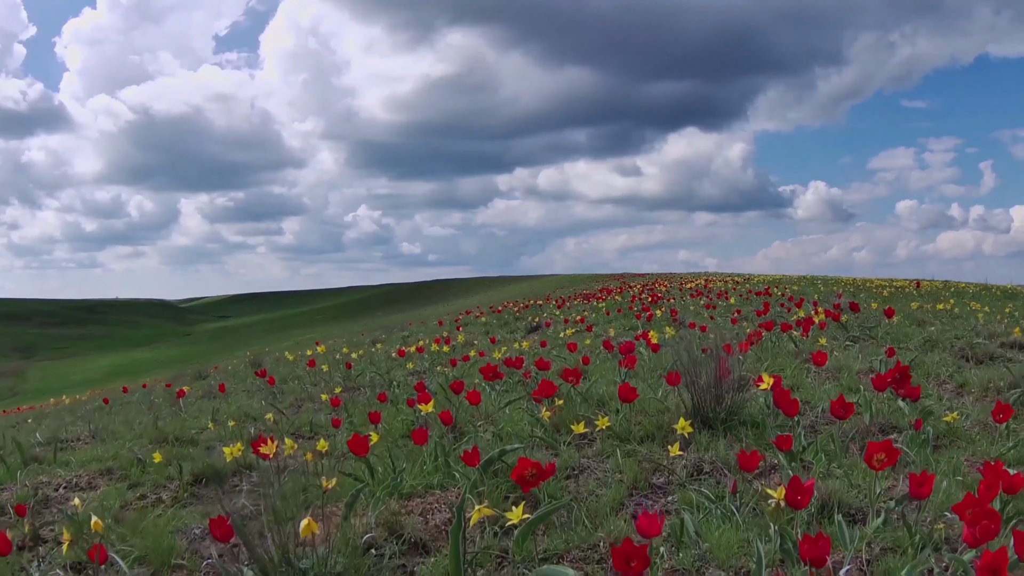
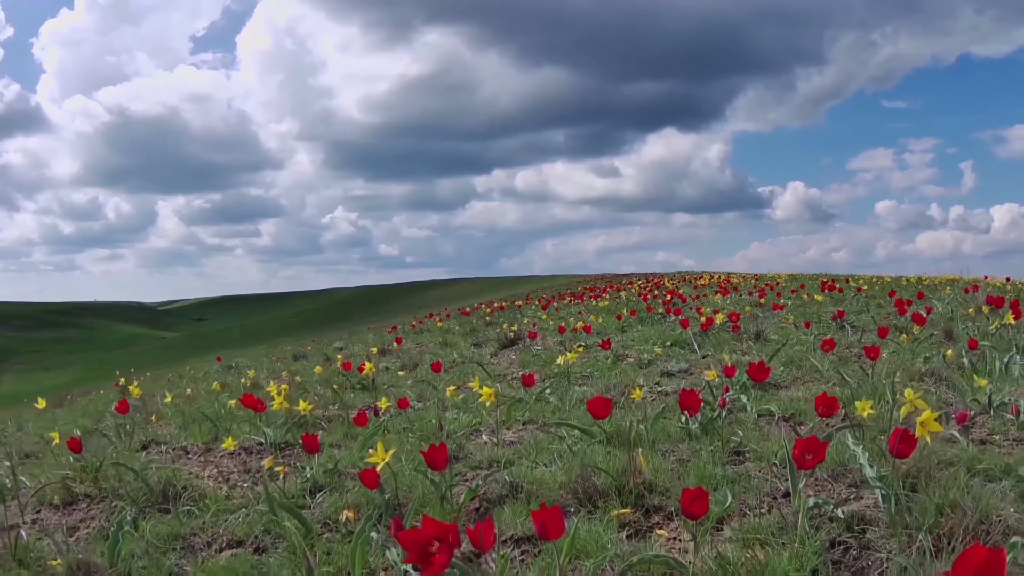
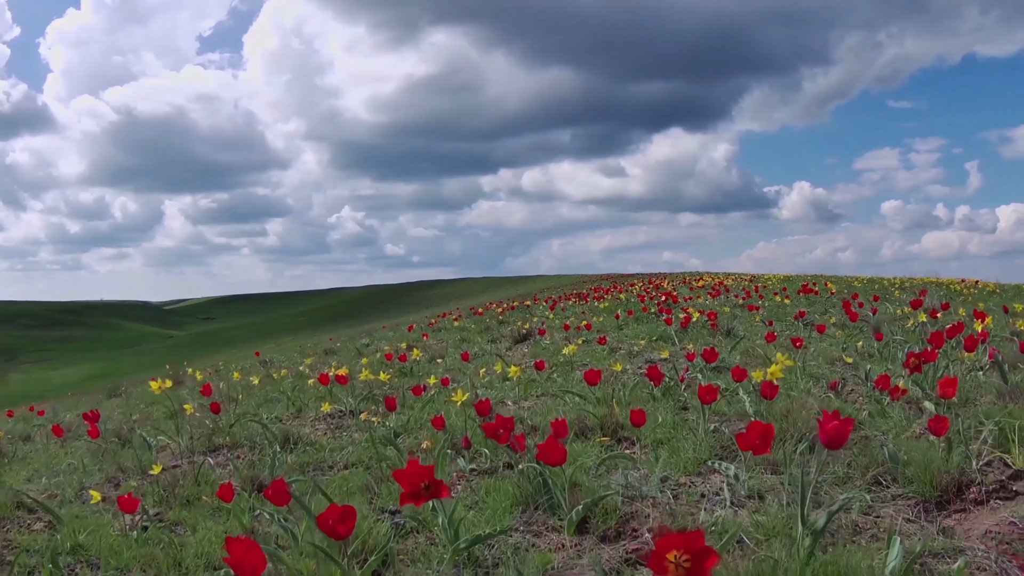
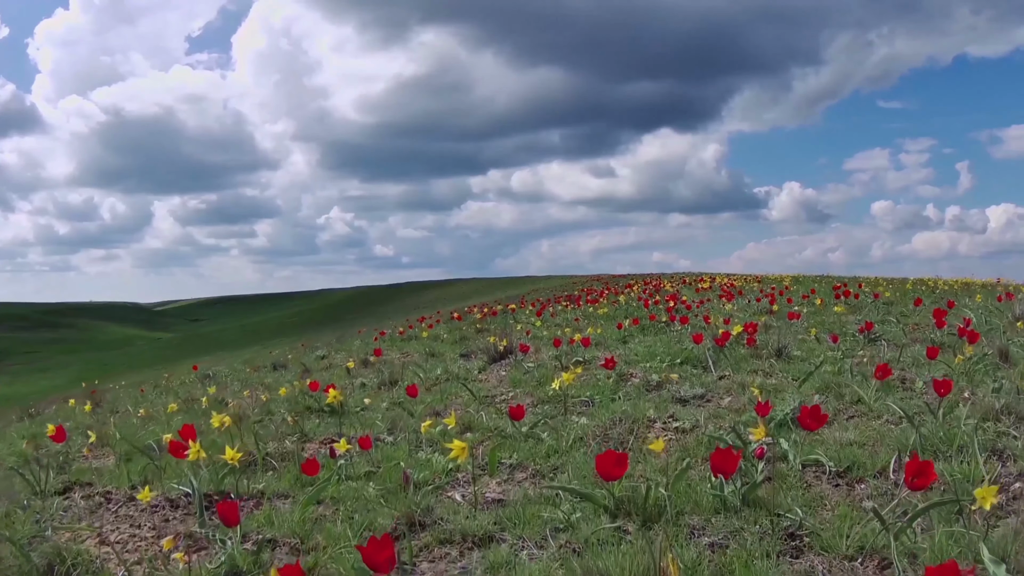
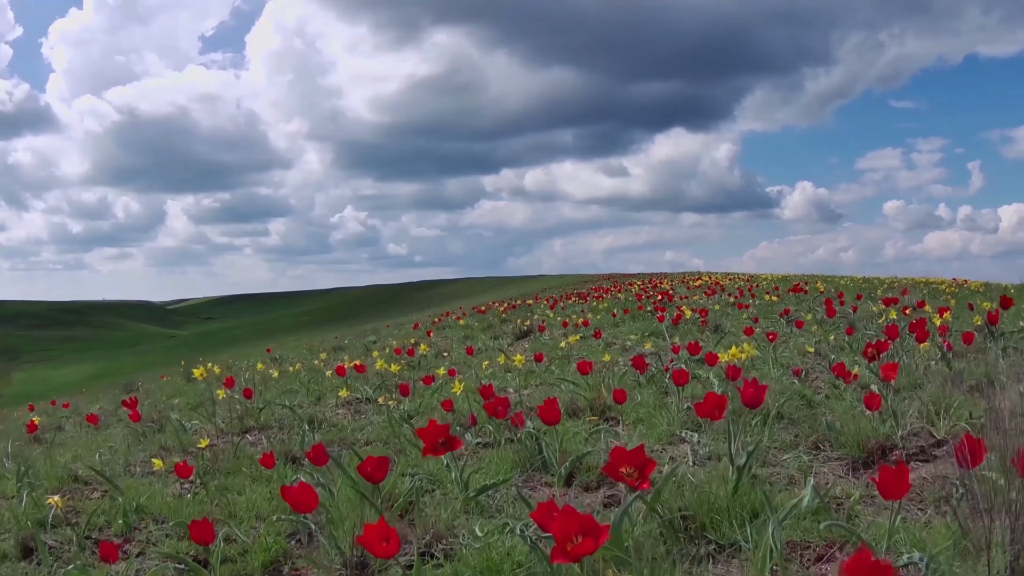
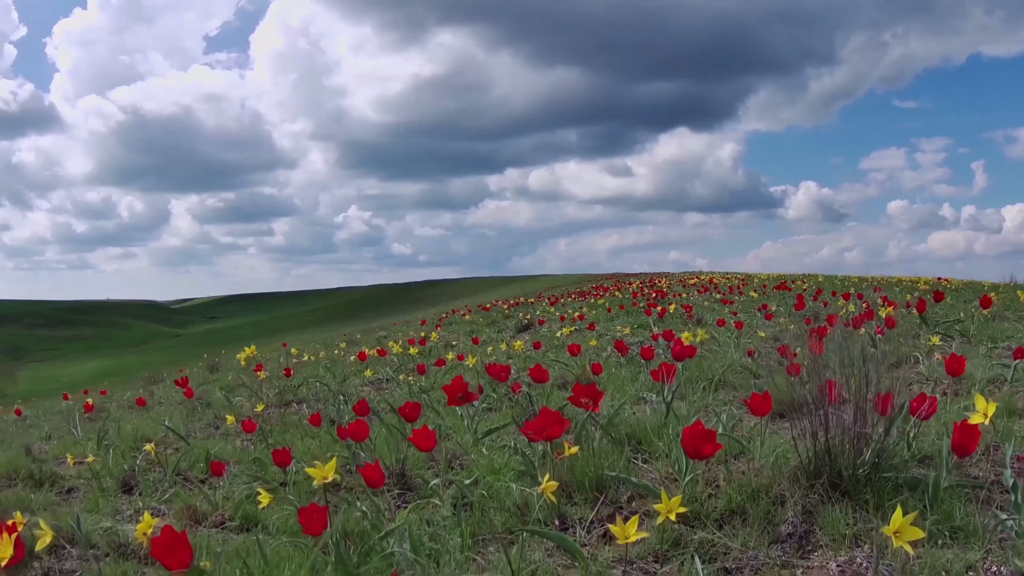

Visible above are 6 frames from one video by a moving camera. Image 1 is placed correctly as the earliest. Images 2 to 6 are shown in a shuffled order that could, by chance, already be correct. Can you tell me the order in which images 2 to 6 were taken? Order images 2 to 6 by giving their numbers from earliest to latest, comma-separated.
6, 5, 3, 2, 4
